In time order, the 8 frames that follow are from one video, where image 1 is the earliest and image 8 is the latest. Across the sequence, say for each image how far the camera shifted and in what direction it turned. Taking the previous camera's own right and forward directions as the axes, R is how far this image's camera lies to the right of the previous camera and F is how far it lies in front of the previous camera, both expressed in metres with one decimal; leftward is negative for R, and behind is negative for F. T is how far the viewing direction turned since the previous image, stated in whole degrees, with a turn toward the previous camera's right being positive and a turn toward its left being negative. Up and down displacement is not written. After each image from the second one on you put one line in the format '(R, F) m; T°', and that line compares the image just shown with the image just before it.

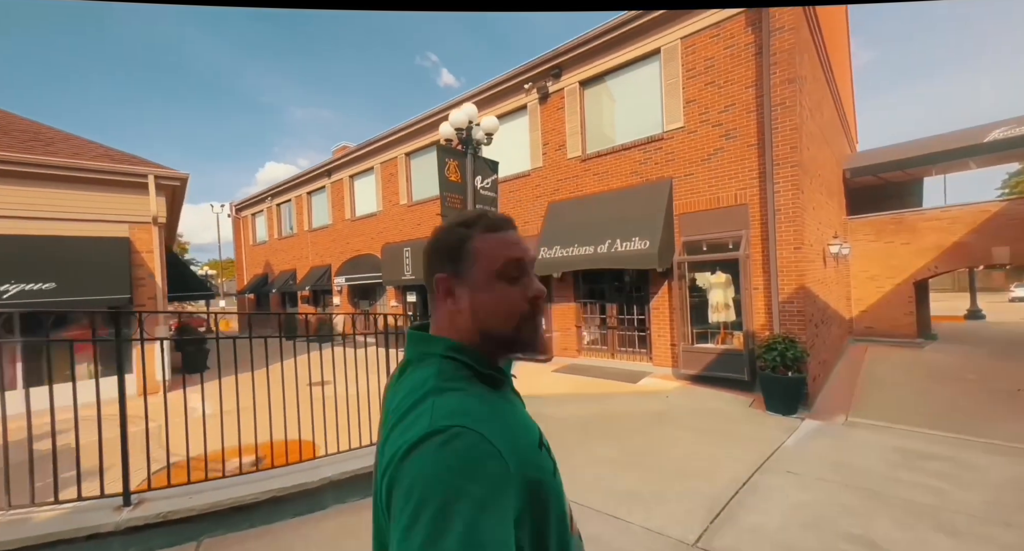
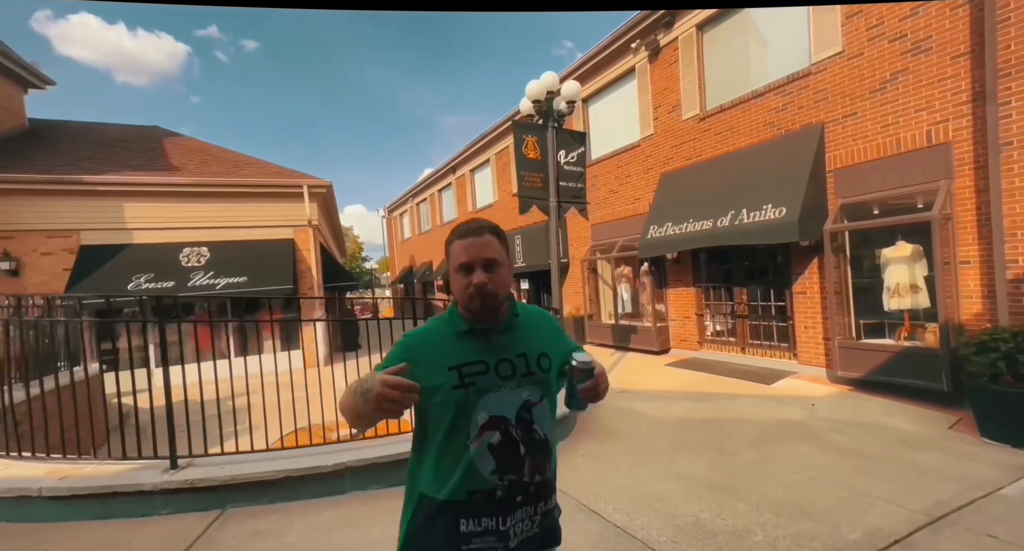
(+1.1, +0.8) m; -21°
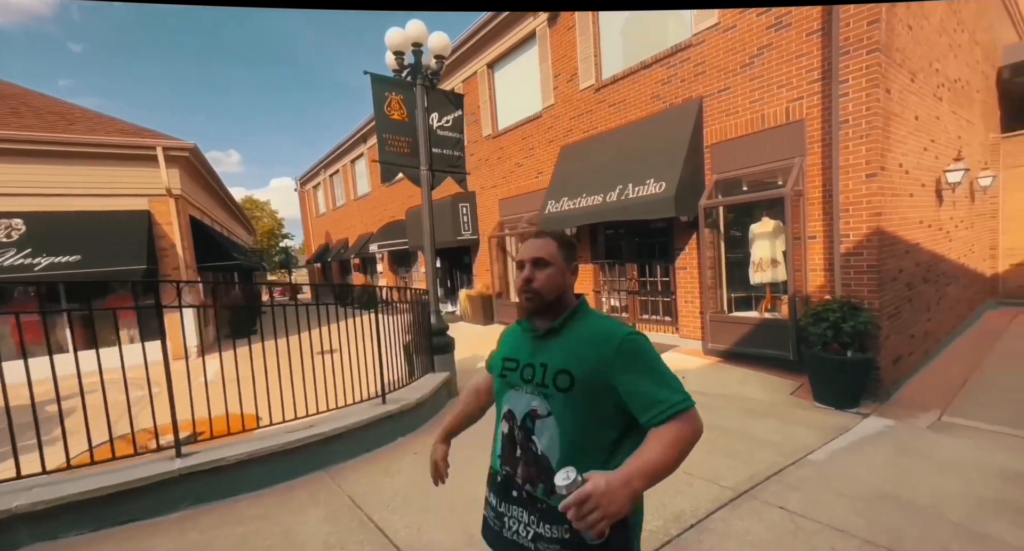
(+0.9, +0.3) m; +8°
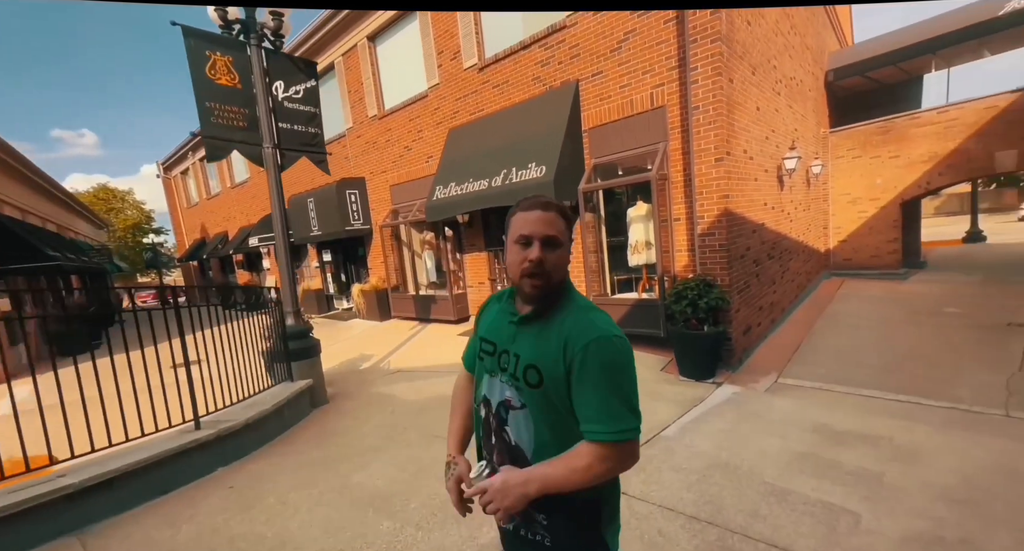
(+0.5, +0.2) m; +11°
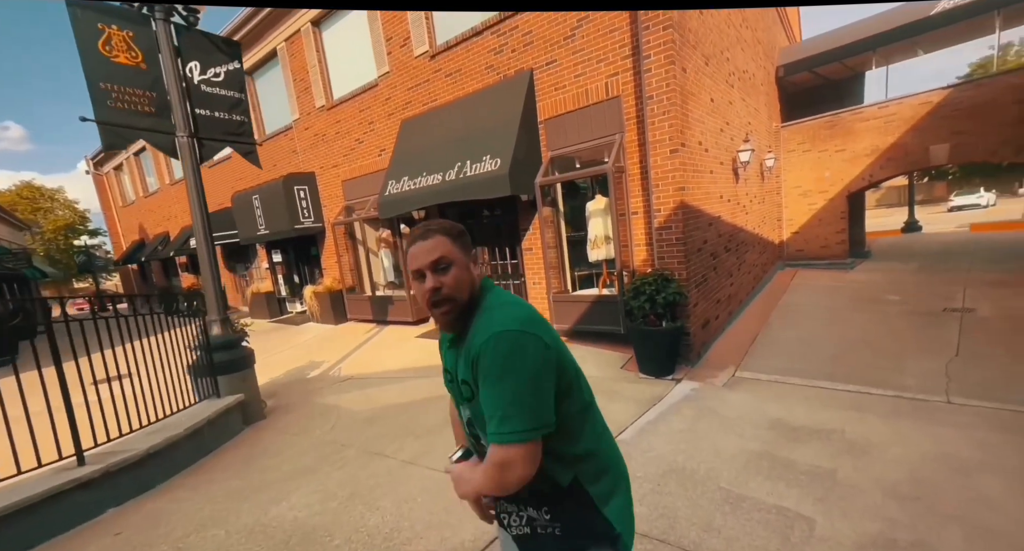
(+0.1, +0.3) m; +4°
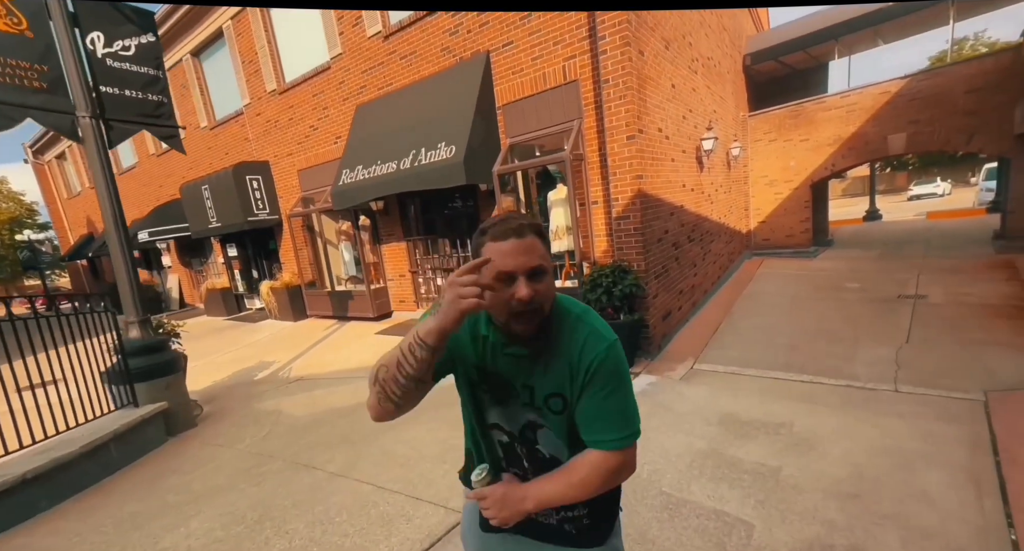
(+0.3, +0.2) m; +3°
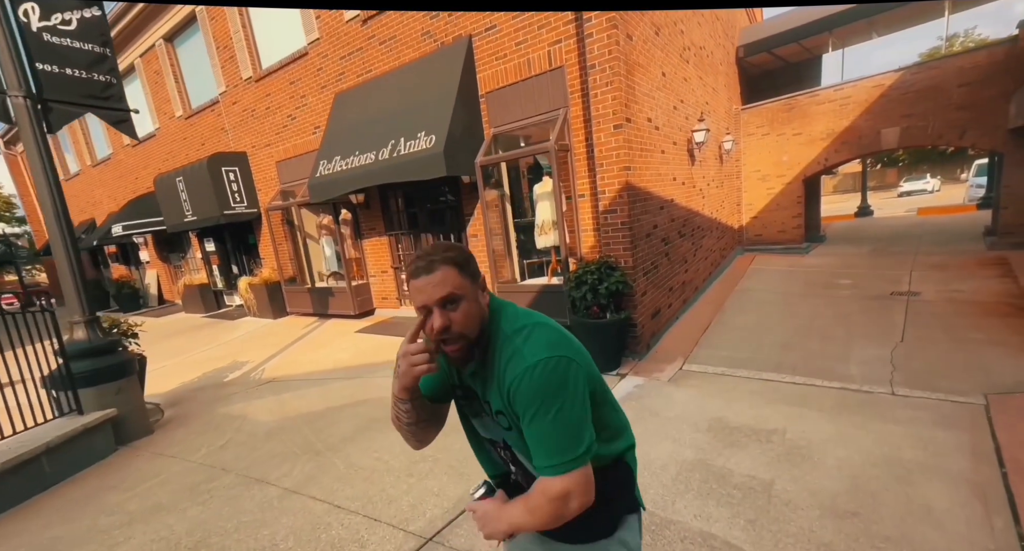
(+0.1, +0.3) m; +1°
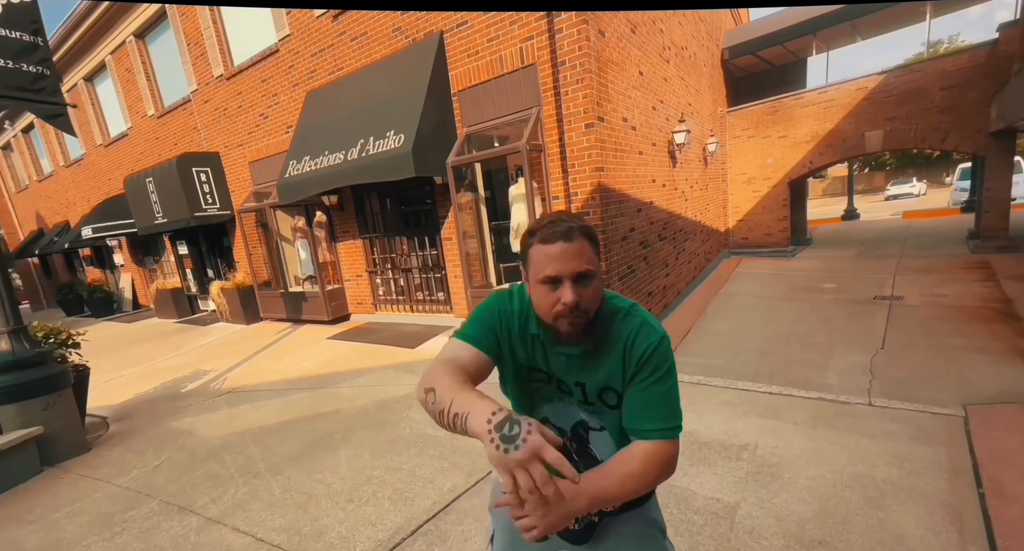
(+0.3, +0.2) m; +1°
